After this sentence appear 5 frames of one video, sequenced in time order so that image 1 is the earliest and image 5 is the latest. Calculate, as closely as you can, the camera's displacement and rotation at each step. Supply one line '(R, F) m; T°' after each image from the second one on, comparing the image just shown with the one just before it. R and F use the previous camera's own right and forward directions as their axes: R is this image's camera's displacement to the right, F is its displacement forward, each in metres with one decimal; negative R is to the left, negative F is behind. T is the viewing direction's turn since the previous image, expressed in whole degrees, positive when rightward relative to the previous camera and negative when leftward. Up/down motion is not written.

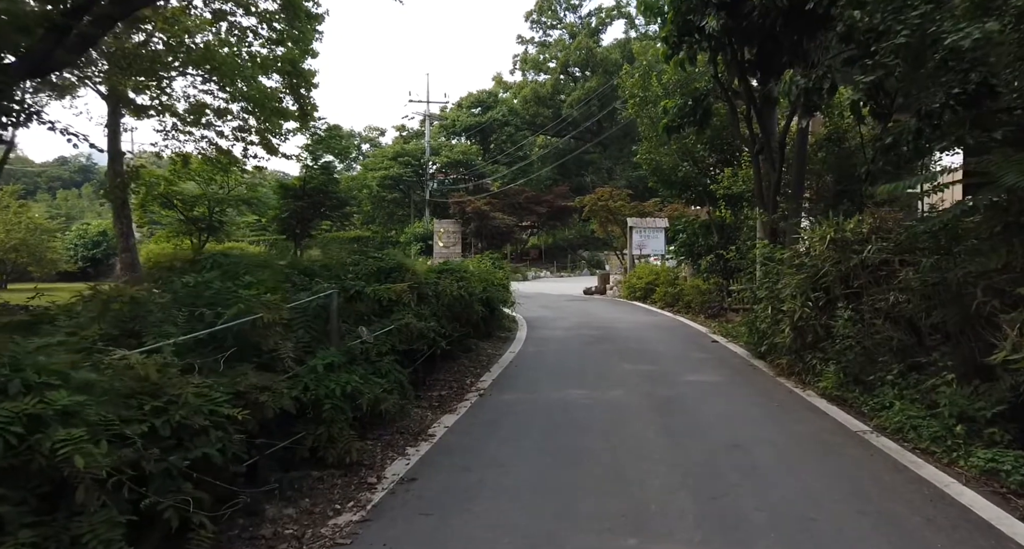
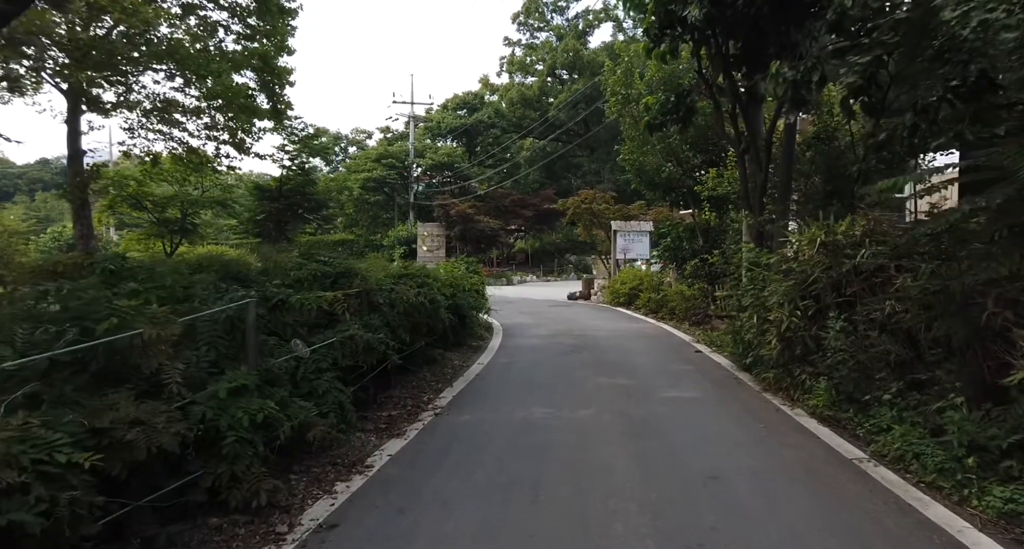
(+0.3, +0.7) m; +1°
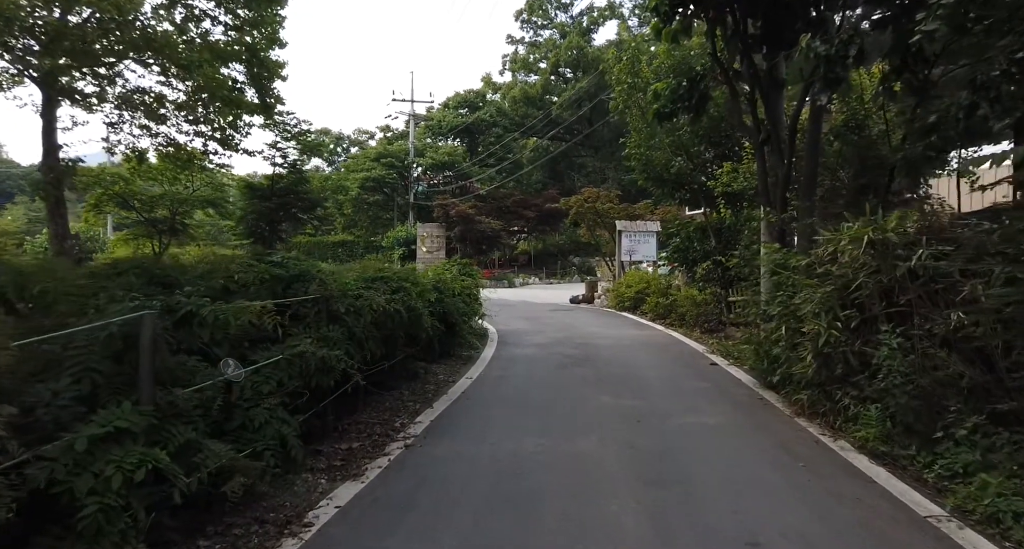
(+0.2, +1.1) m; 0°
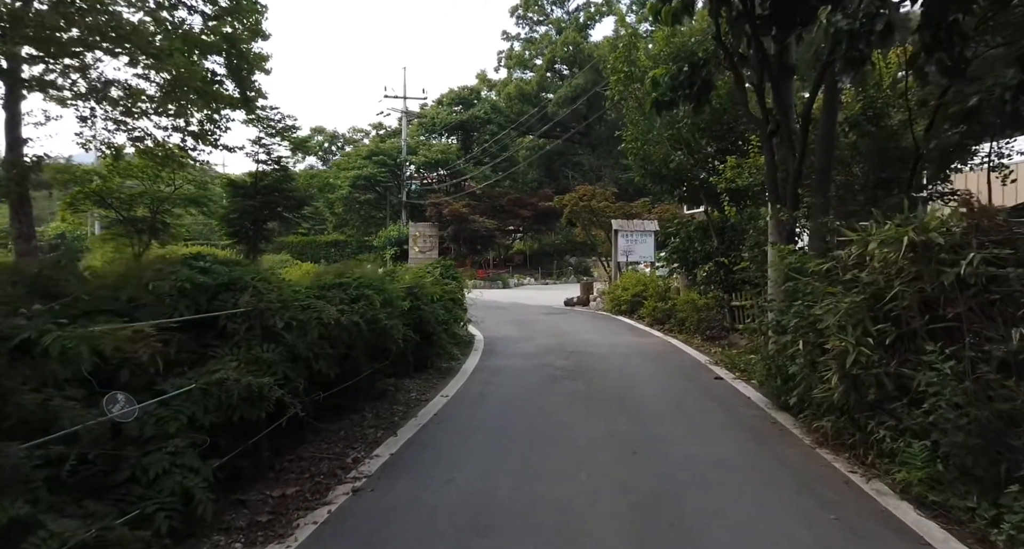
(+0.2, +1.0) m; 0°
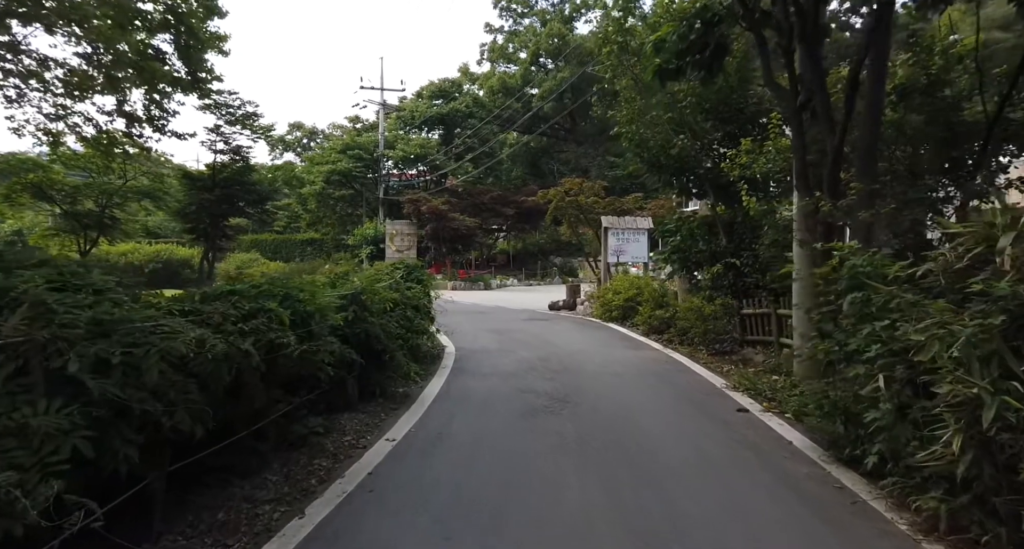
(+0.2, +1.9) m; +1°
